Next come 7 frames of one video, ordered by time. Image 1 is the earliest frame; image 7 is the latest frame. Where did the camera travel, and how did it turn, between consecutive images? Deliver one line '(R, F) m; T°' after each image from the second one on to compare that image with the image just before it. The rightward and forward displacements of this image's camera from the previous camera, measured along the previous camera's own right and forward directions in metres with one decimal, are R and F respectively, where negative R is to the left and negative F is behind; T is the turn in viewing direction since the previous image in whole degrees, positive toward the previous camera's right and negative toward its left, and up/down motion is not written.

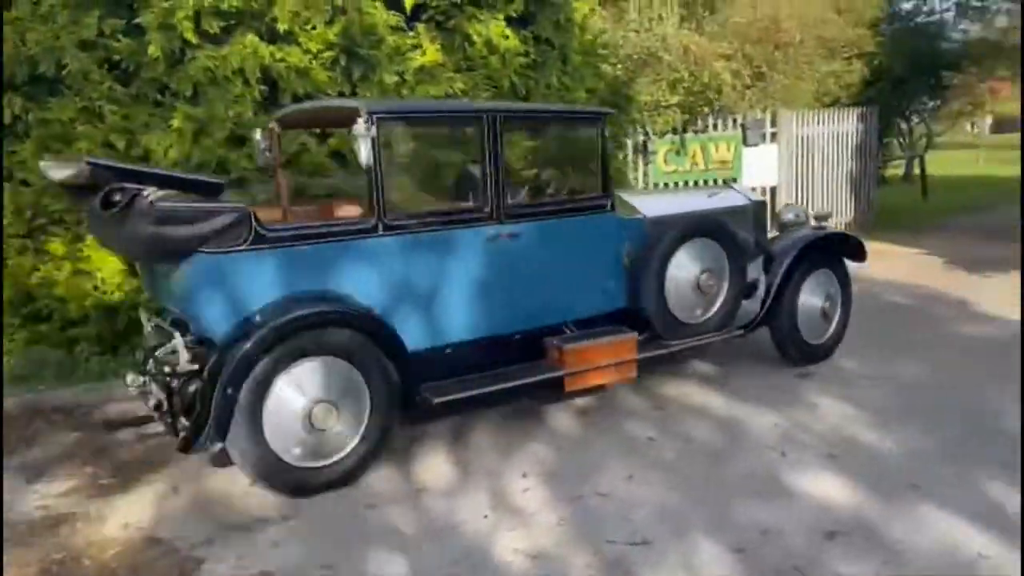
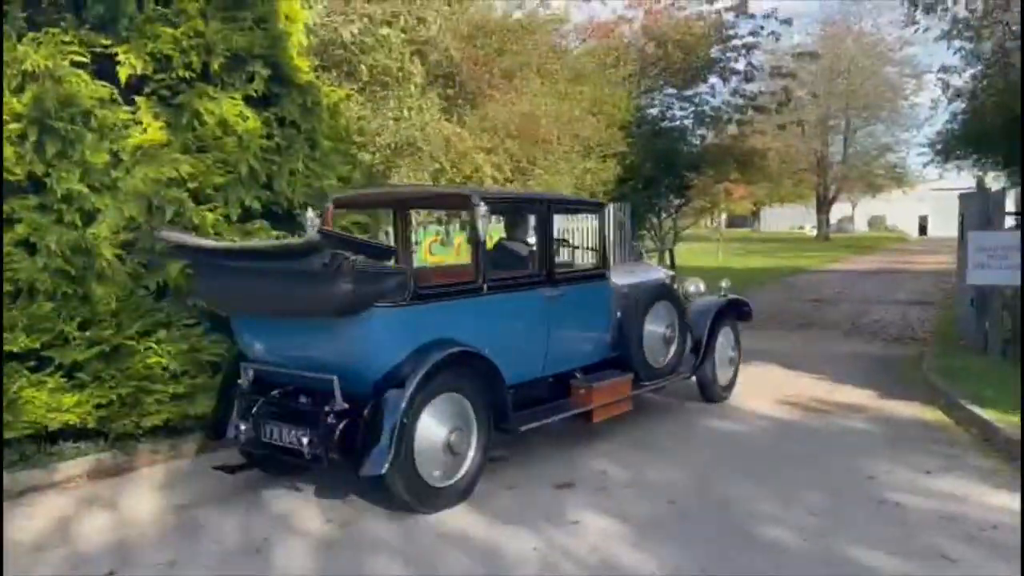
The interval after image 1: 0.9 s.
(0.0, +1.2) m; +17°
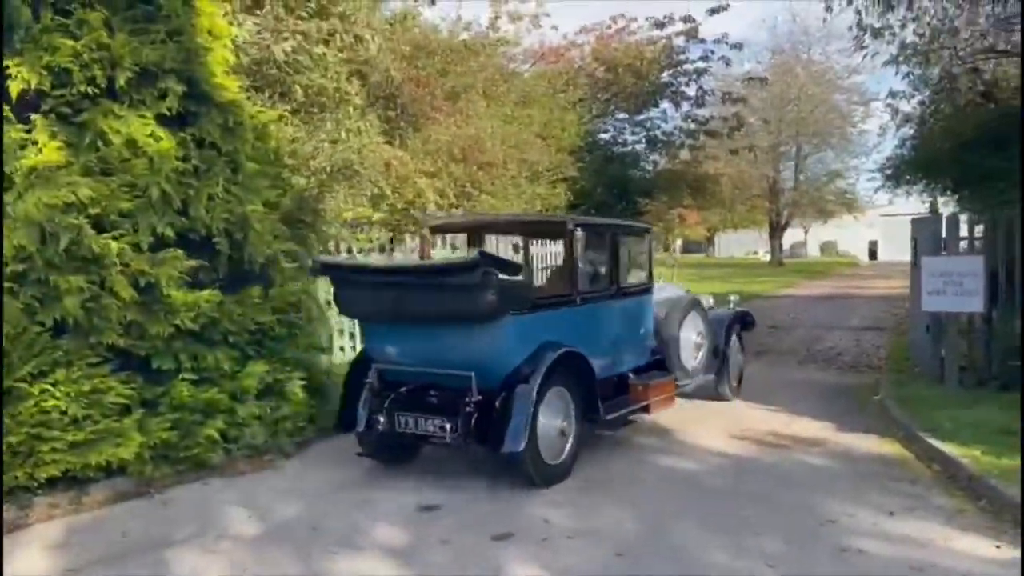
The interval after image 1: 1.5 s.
(+0.2, +0.6) m; +3°
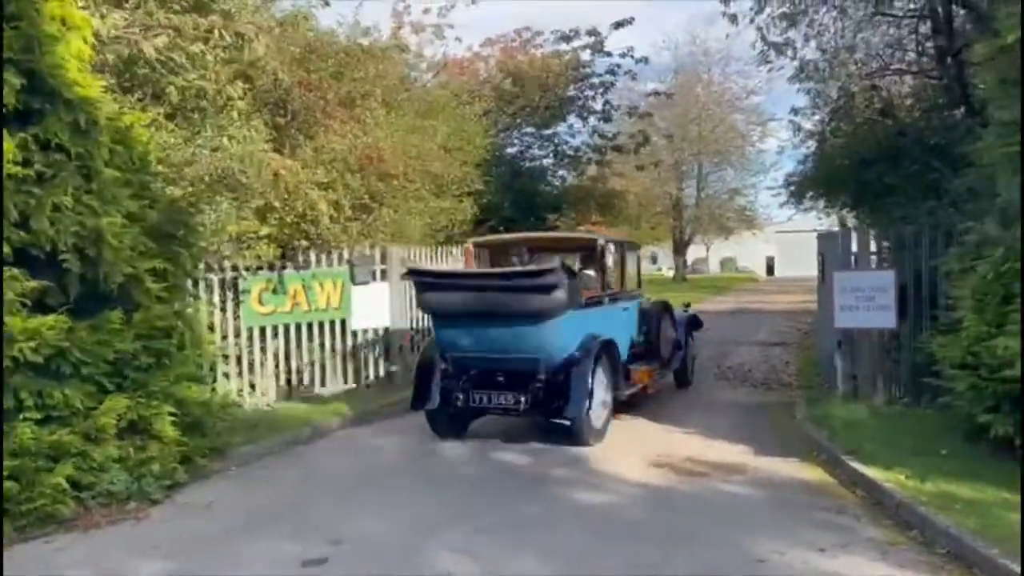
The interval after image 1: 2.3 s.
(+0.1, +0.8) m; +6°
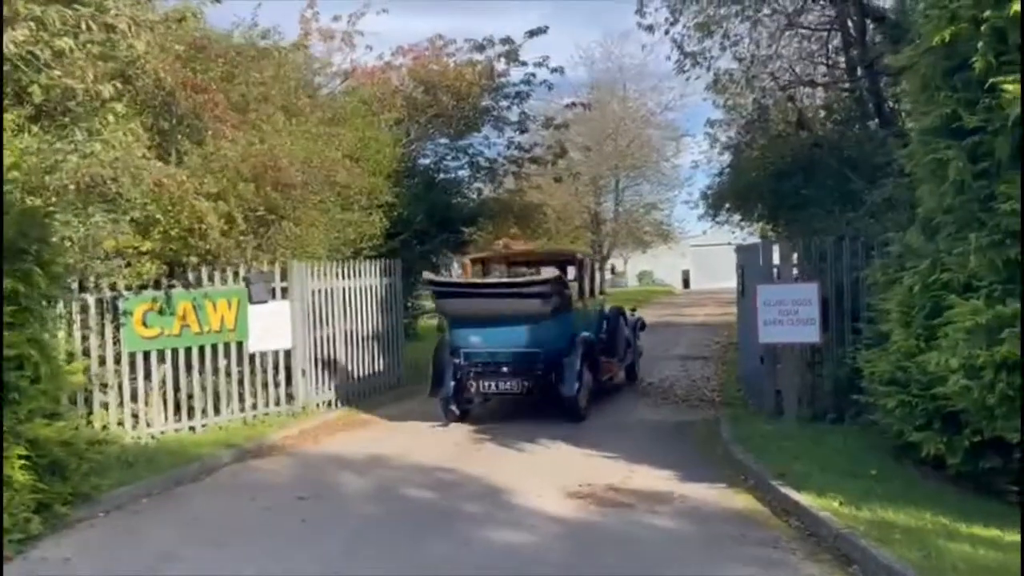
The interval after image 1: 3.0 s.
(+0.2, +0.8) m; +5°
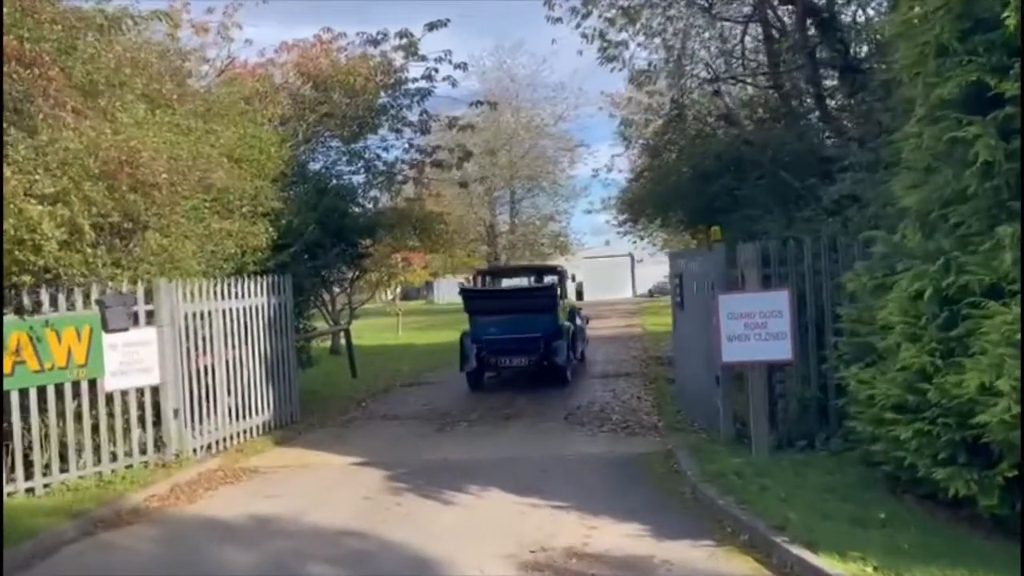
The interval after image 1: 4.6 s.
(-0.3, +1.9) m; +7°
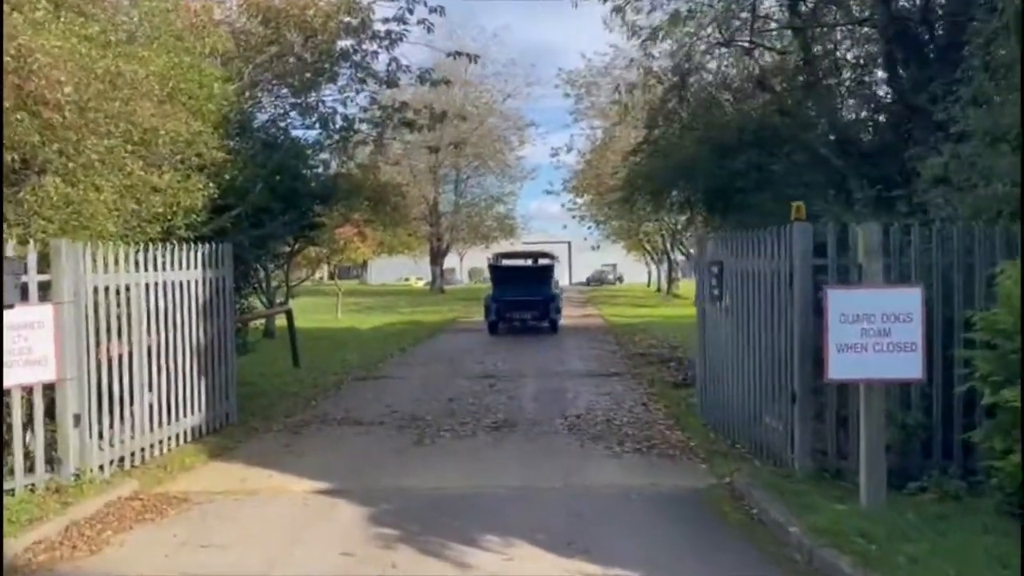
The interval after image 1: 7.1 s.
(-1.0, +2.6) m; +5°
